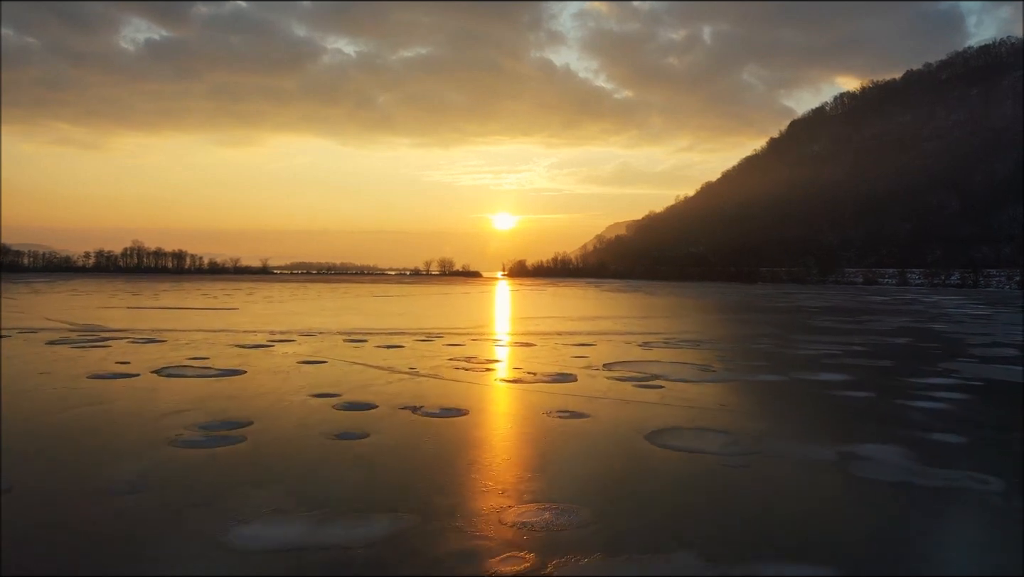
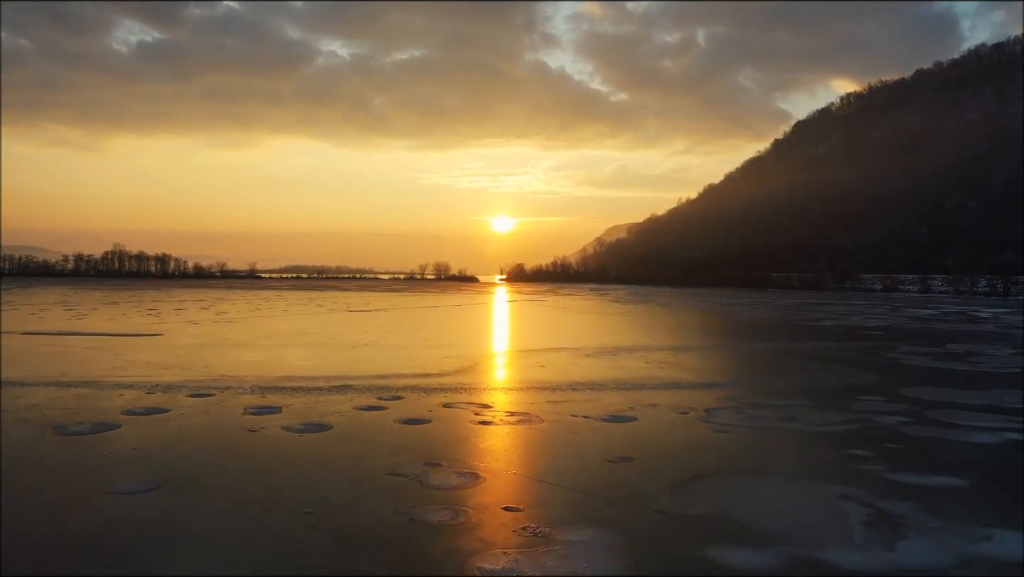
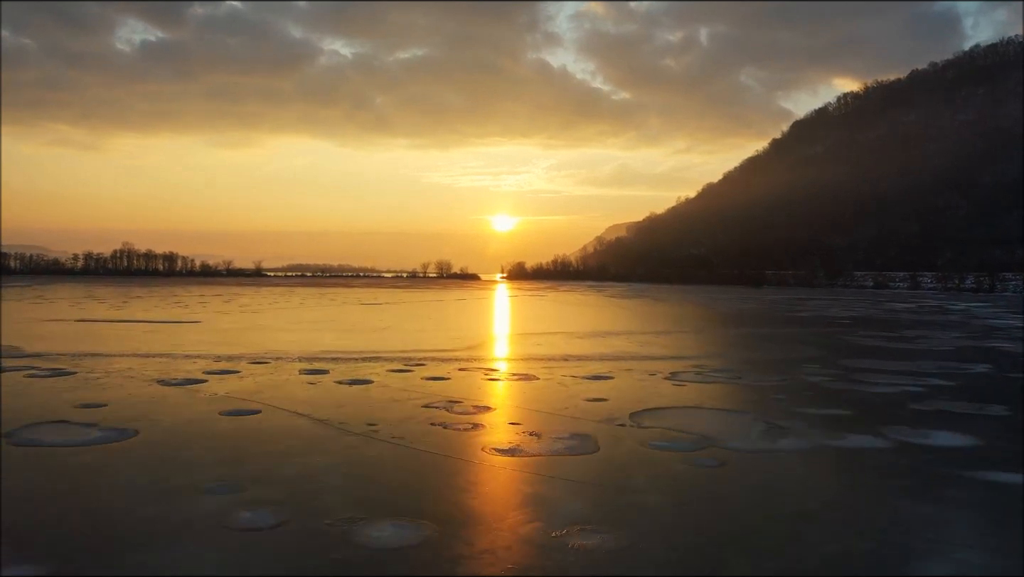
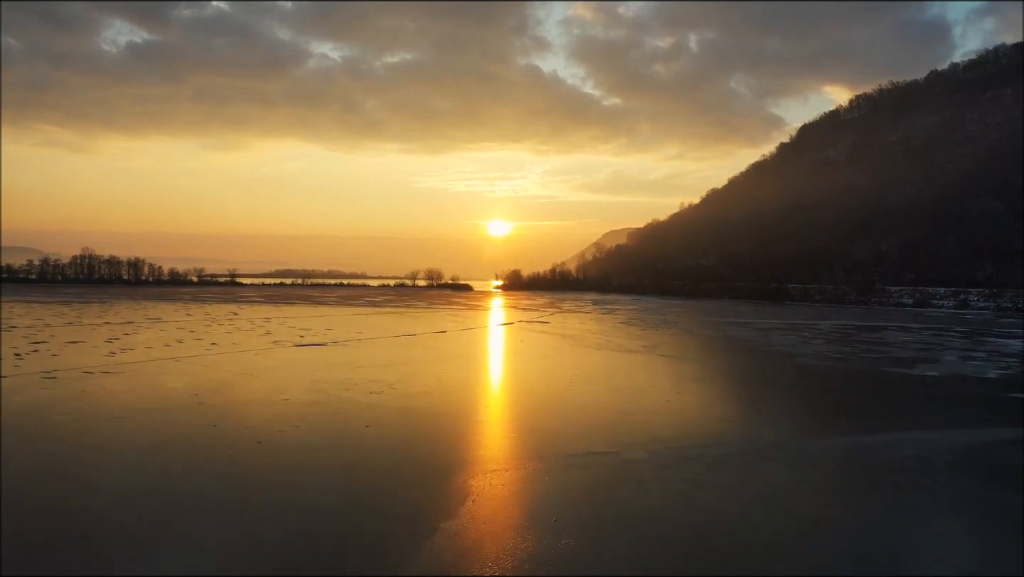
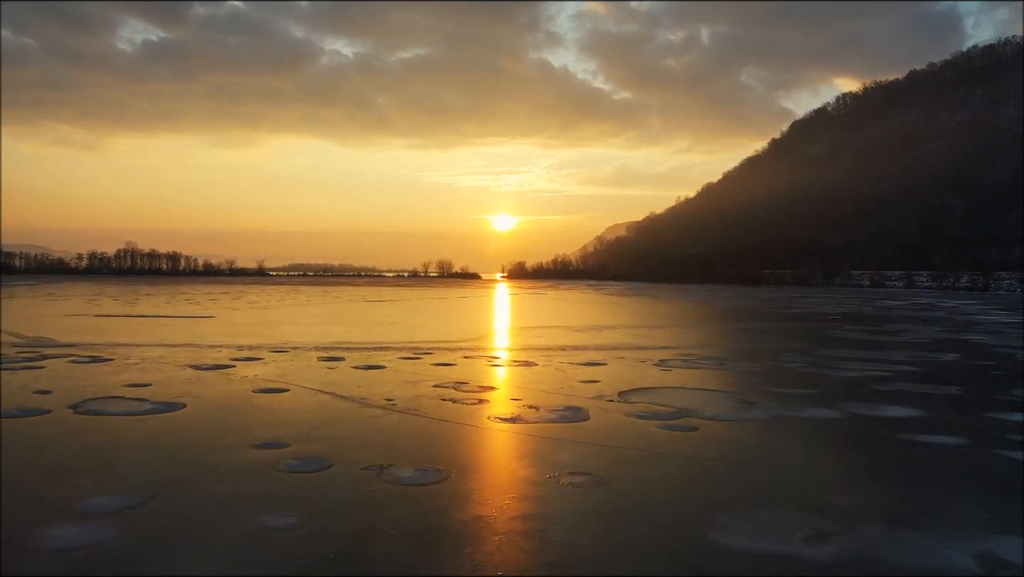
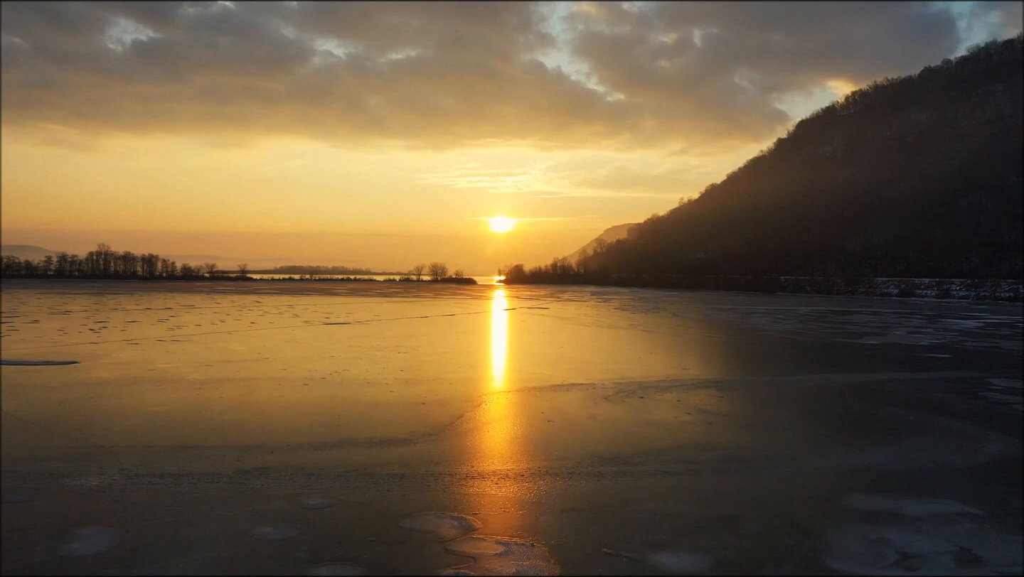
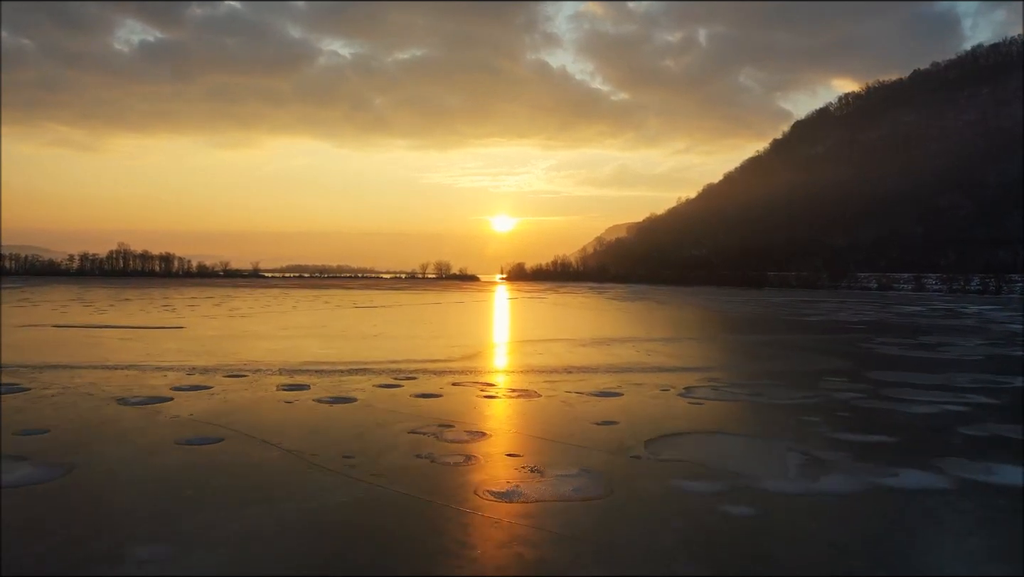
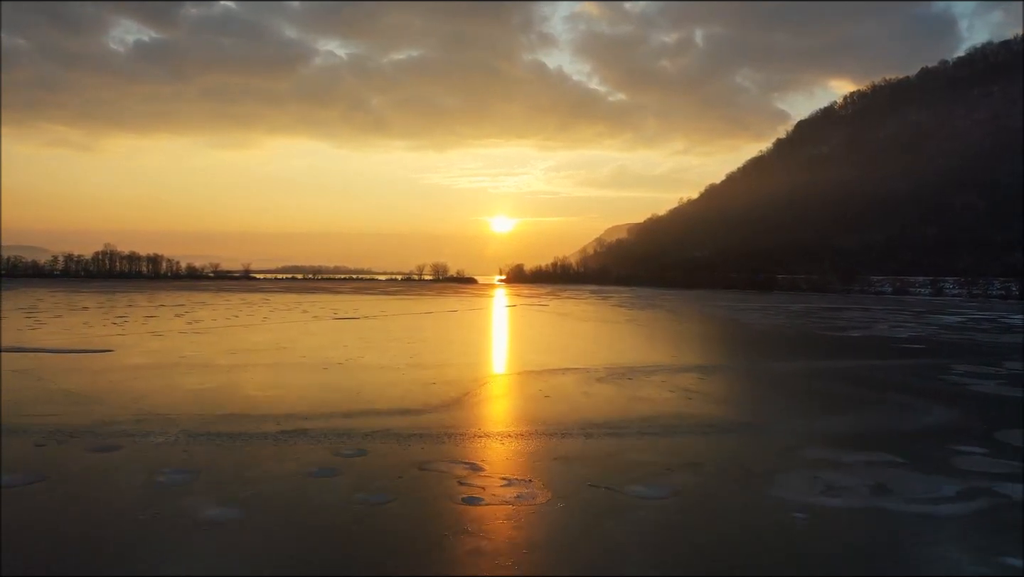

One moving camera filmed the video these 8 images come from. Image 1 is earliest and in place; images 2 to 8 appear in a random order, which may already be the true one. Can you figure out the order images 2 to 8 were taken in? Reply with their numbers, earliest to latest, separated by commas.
5, 3, 7, 2, 8, 6, 4
